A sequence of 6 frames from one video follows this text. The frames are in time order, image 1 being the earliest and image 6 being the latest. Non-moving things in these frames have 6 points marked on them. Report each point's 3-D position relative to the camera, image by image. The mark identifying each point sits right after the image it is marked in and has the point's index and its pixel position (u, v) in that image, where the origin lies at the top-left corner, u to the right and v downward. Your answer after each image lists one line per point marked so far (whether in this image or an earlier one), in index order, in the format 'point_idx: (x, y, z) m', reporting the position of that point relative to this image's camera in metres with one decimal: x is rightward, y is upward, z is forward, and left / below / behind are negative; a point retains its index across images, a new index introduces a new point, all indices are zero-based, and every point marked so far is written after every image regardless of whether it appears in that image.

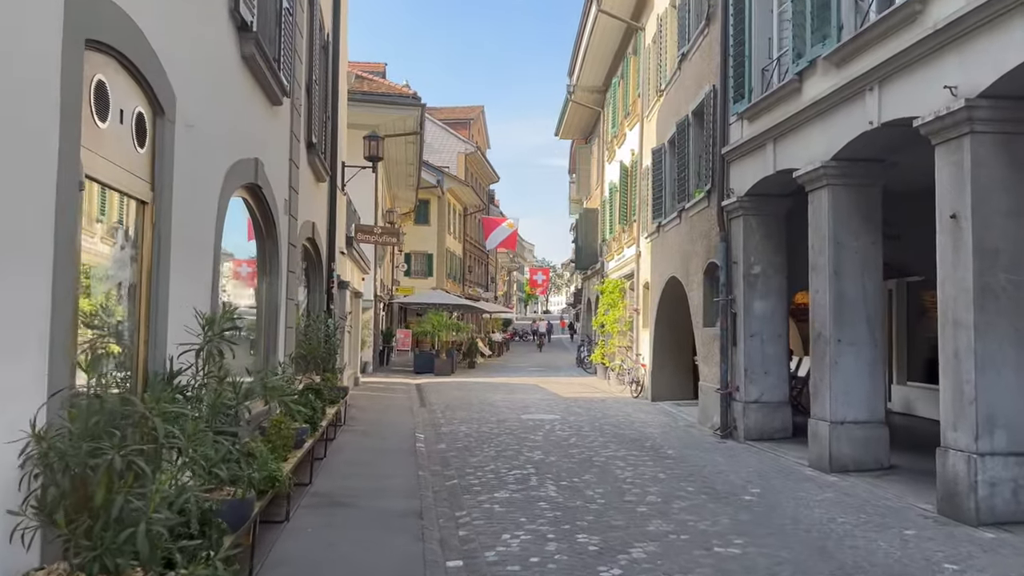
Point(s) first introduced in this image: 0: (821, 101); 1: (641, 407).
0: (+3.4, +2.1, +8.9) m
1: (+2.6, -2.4, +16.2) m
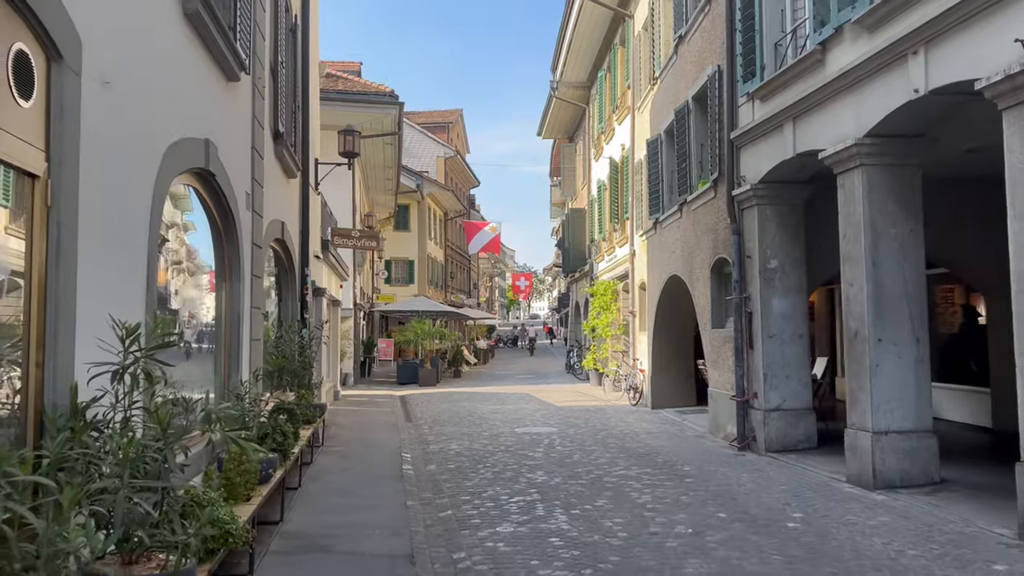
0: (+3.4, +2.2, +7.9) m
1: (+2.5, -2.4, +15.2) m
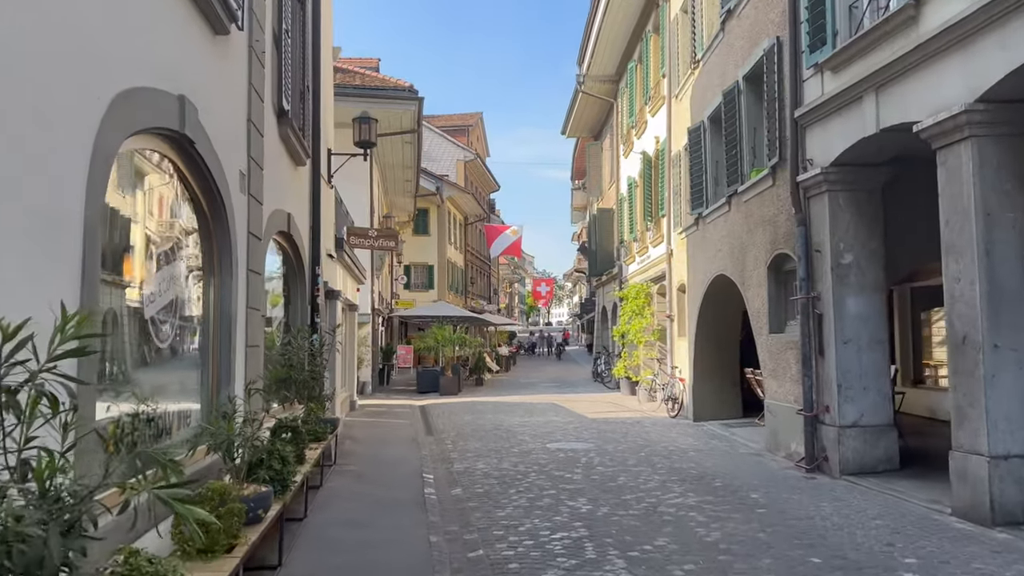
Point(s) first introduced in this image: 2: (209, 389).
0: (+3.7, +2.2, +6.6) m
1: (+3.0, -2.5, +13.9) m
2: (-2.3, -0.7, +5.9) m
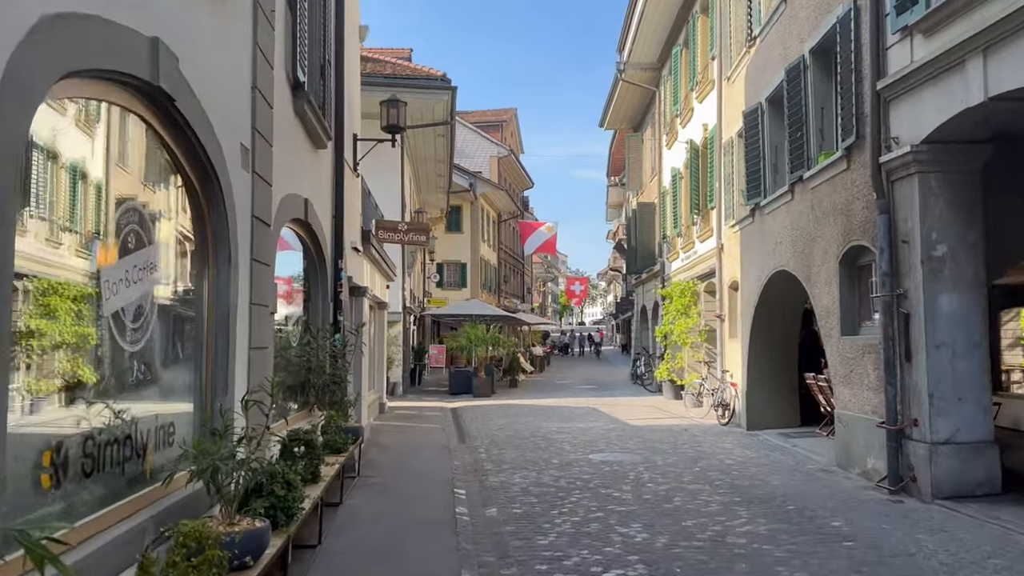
0: (+4.1, +2.2, +5.5) m
1: (+3.6, -2.4, +12.8) m
2: (-2.0, -0.7, +5.0) m
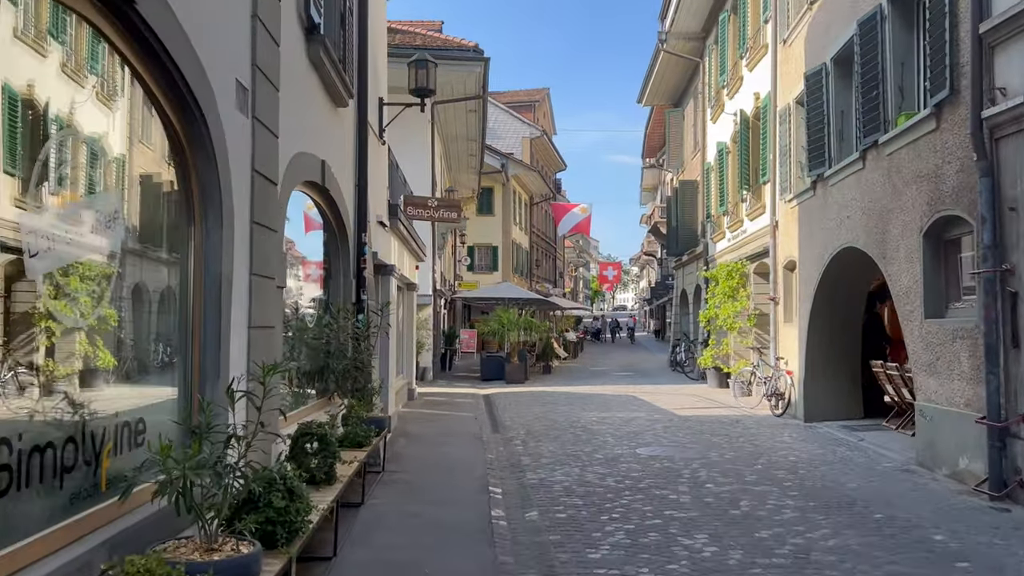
0: (+4.3, +2.4, +4.3) m
1: (+4.2, -2.1, +11.7) m
2: (-1.7, -0.5, +4.1) m
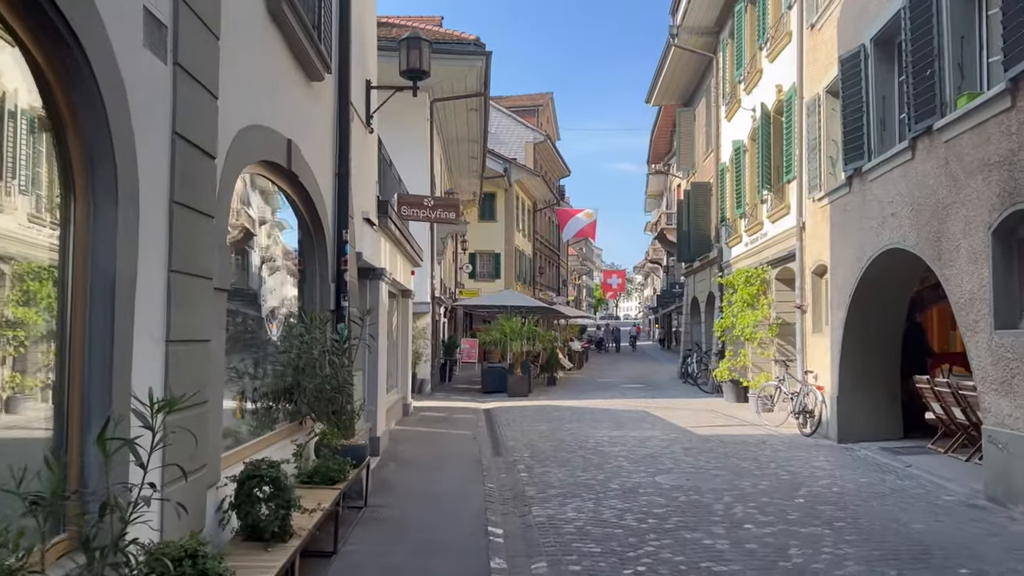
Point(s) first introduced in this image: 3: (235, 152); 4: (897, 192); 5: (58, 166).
0: (+4.4, +2.4, +3.2) m
1: (+4.2, -2.2, +10.5) m
2: (-1.7, -0.5, +3.0) m
3: (-1.6, +0.8, +4.6) m
4: (+4.6, +1.1, +9.4) m
5: (-1.7, +0.5, +2.9) m
